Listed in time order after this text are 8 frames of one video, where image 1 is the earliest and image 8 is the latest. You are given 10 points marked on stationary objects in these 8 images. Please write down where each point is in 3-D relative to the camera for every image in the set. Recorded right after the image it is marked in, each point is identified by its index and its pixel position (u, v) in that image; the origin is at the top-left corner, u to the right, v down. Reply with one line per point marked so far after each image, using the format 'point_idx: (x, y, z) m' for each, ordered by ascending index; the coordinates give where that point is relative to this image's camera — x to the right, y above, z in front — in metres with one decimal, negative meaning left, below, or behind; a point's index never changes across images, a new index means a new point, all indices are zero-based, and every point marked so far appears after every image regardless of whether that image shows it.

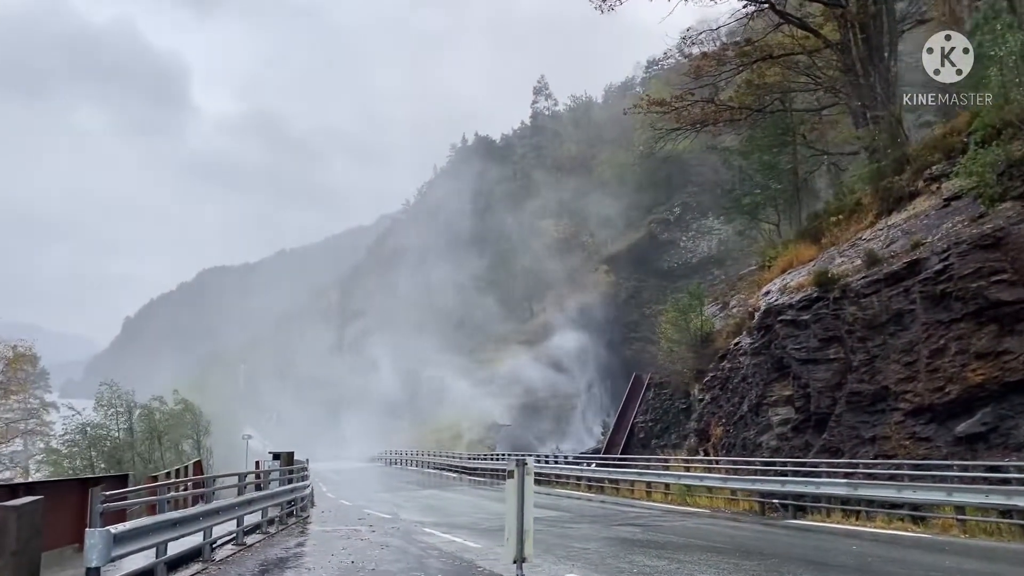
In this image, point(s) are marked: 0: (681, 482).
0: (+3.9, -4.5, +19.8) m
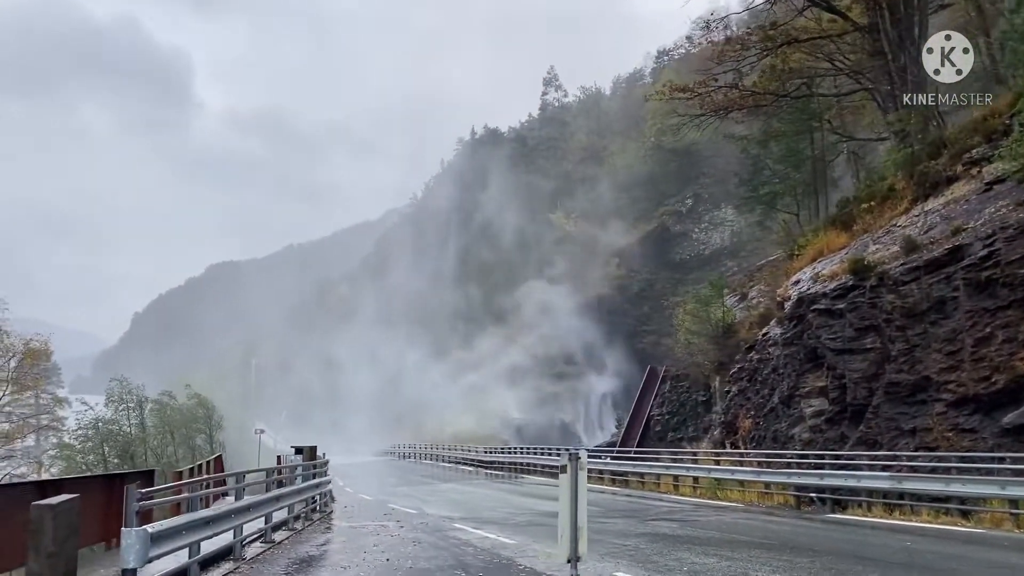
0: (+4.5, -4.2, +19.4) m
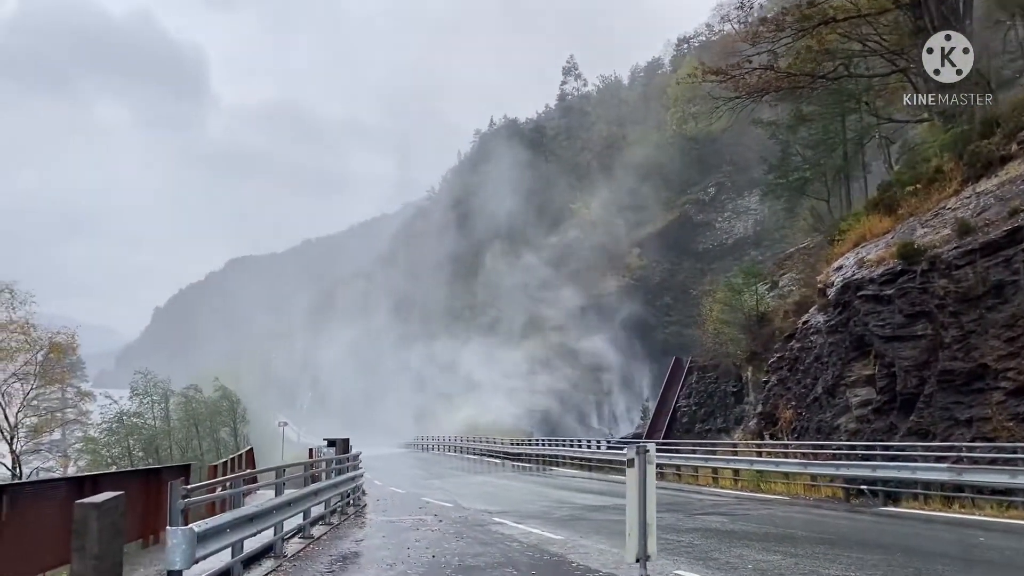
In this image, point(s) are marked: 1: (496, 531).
0: (+5.3, -3.9, +18.8) m
1: (-0.2, -3.7, +13.1) m
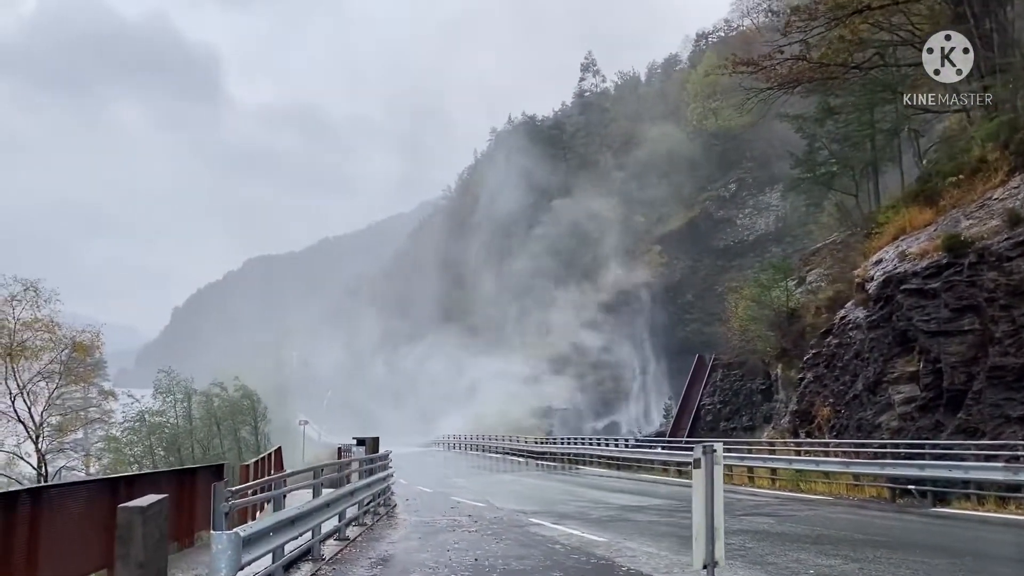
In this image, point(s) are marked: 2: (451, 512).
0: (+6.0, -3.8, +18.3) m
1: (+0.4, -3.6, +12.8) m
2: (-1.2, -4.2, +16.2) m
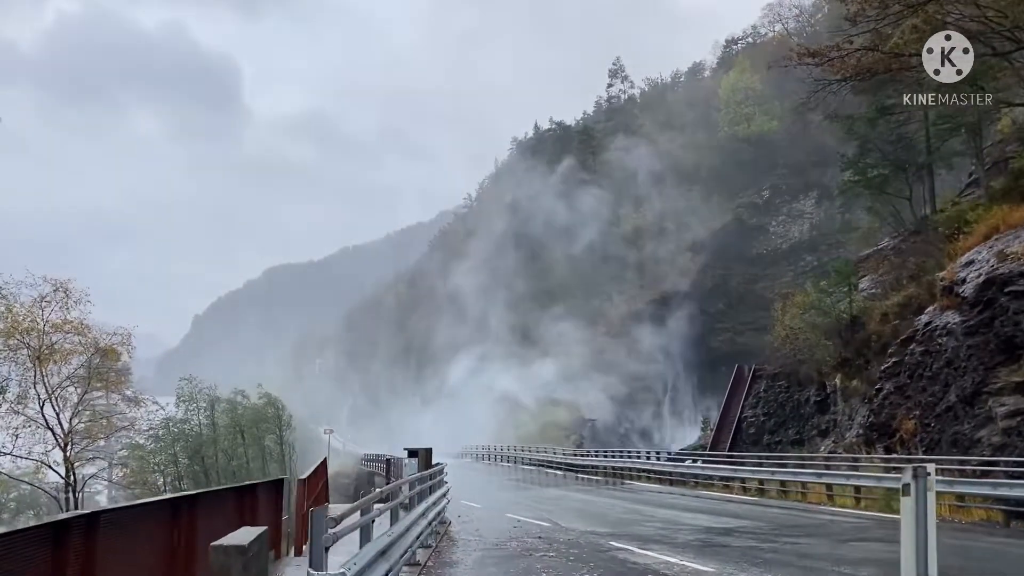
0: (+7.2, -3.8, +16.8) m
1: (+1.5, -3.6, +11.3) m
2: (+0.1, -4.2, +14.8) m
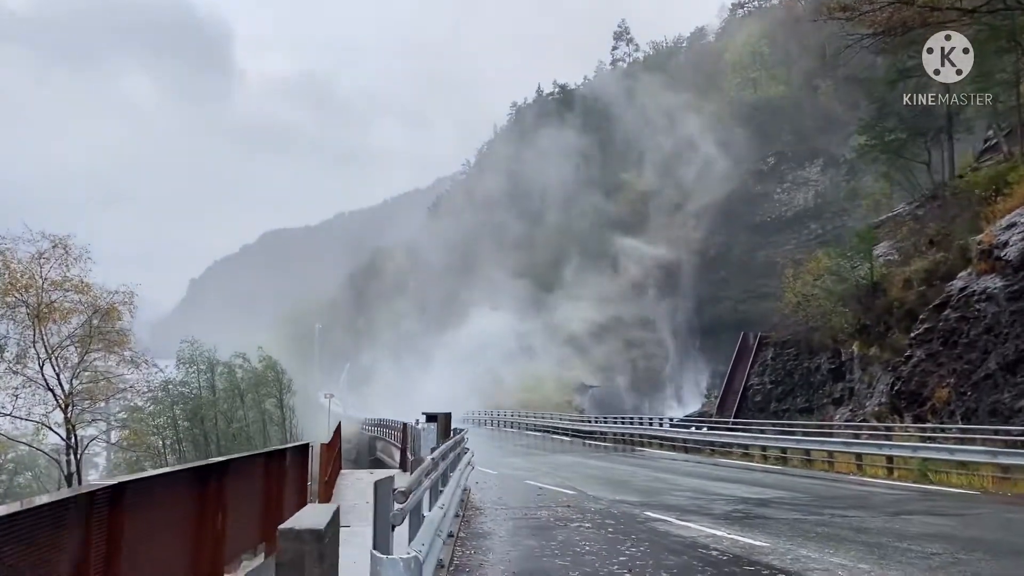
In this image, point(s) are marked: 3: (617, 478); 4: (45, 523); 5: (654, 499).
0: (+7.6, -3.1, +16.2) m
1: (+1.9, -3.0, +10.7) m
2: (+0.5, -3.5, +14.1) m
3: (+2.1, -4.0, +18.1) m
4: (-1.9, -1.0, +3.5) m
5: (+2.3, -3.5, +14.2) m
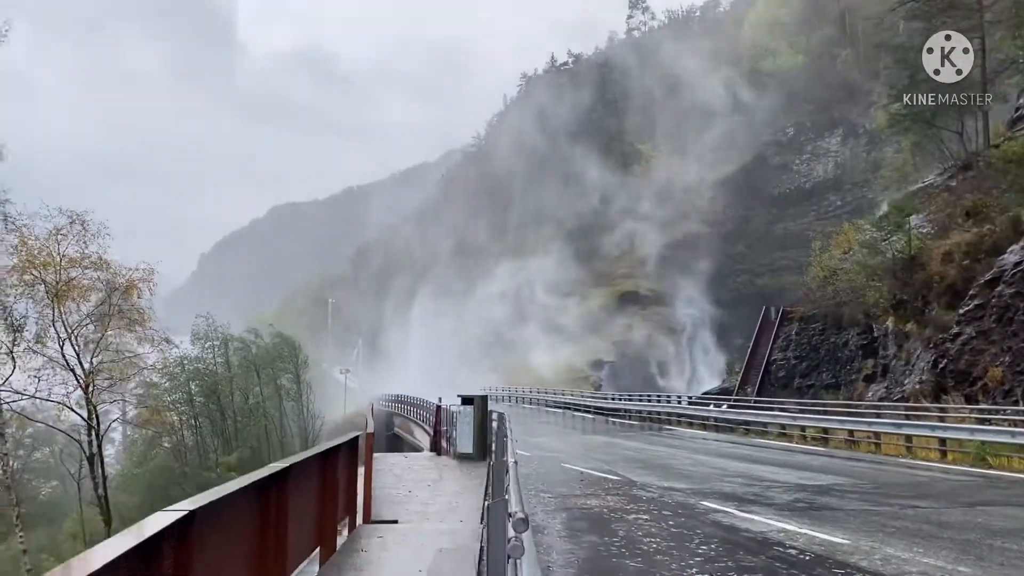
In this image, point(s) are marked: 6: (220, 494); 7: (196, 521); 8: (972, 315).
0: (+8.4, -2.7, +15.5) m
1: (+2.6, -2.7, +10.0) m
2: (+1.2, -3.1, +13.5) m
3: (+2.9, -3.5, +17.4) m
4: (-1.3, -0.9, +2.8) m
5: (+3.0, -3.1, +13.5) m
6: (-1.4, -1.0, +4.1) m
7: (-1.4, -1.0, +3.8) m
8: (+10.5, -0.6, +19.7) m
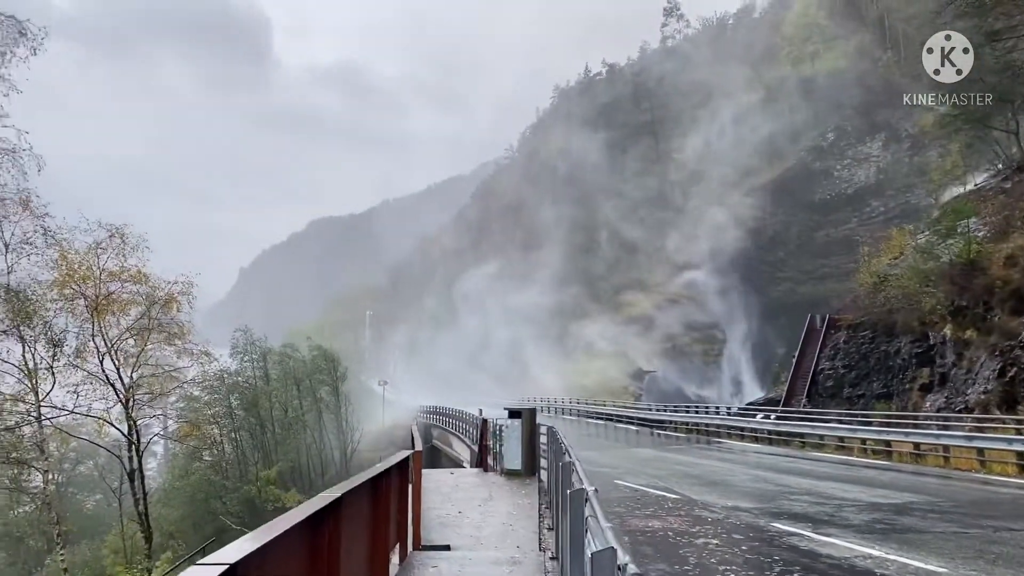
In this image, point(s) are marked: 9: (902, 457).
0: (+9.2, -2.7, +14.5) m
1: (+3.2, -2.8, +9.3) m
2: (+2.0, -3.2, +12.8) m
3: (+3.8, -3.6, +16.6) m
4: (-1.0, -0.9, +2.2) m
5: (+3.8, -3.2, +12.7) m
6: (-1.0, -1.0, +3.5) m
7: (-1.0, -1.0, +3.2) m
8: (+11.5, -0.7, +18.7) m
9: (+8.7, -3.8, +19.3) m
